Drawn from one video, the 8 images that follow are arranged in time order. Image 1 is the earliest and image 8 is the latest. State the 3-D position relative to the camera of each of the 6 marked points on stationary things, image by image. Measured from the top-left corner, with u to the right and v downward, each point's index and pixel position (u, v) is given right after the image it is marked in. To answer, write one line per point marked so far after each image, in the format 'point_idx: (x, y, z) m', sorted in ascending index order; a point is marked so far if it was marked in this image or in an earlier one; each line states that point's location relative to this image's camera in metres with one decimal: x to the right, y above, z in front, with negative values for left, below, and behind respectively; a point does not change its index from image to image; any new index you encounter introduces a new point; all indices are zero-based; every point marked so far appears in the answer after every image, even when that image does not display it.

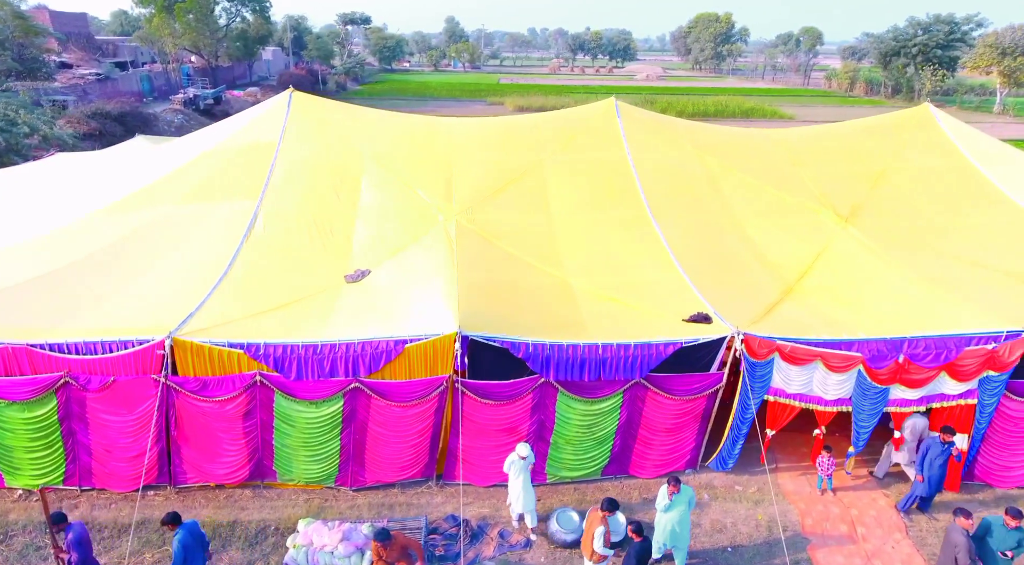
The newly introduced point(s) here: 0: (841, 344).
0: (+3.5, -0.7, +7.9) m
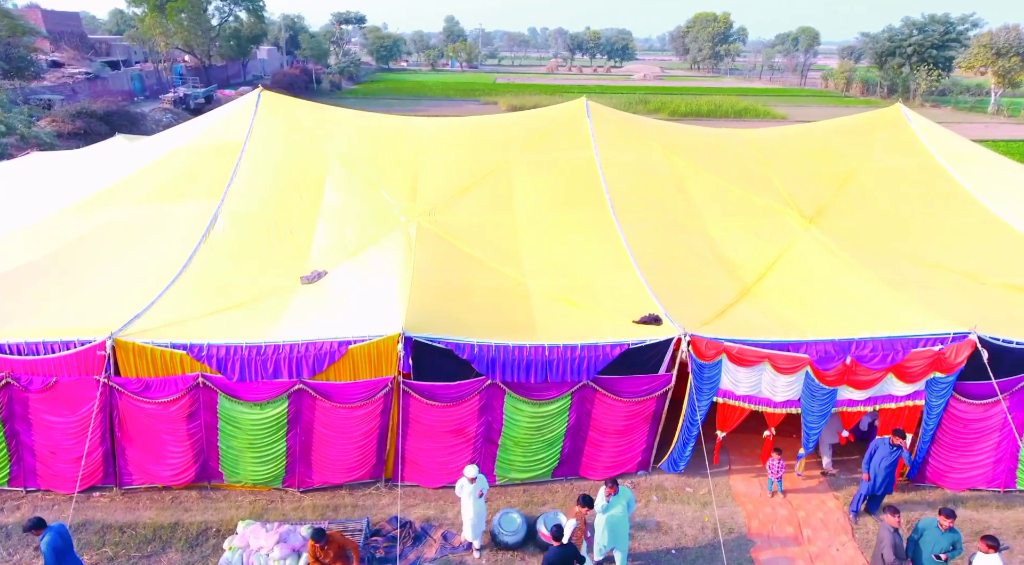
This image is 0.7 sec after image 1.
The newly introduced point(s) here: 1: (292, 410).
0: (+3.0, -0.7, +7.8) m
1: (-2.3, -1.3, +7.7) m
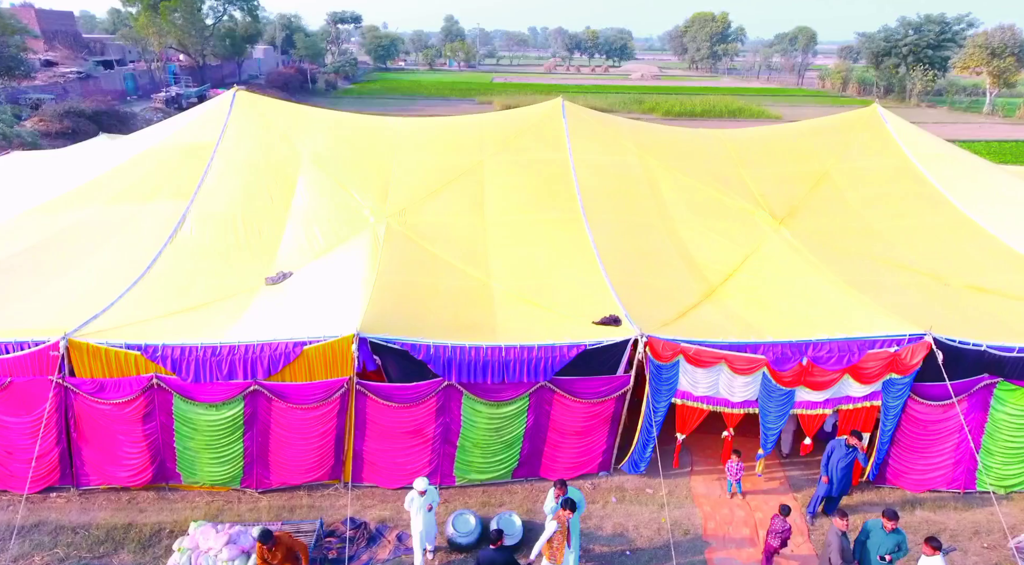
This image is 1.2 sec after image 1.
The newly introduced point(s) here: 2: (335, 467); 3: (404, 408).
0: (+2.5, -0.7, +7.8) m
1: (-2.8, -1.3, +7.7) m
2: (-1.9, -2.0, +8.1) m
3: (-1.2, -1.3, +7.9) m
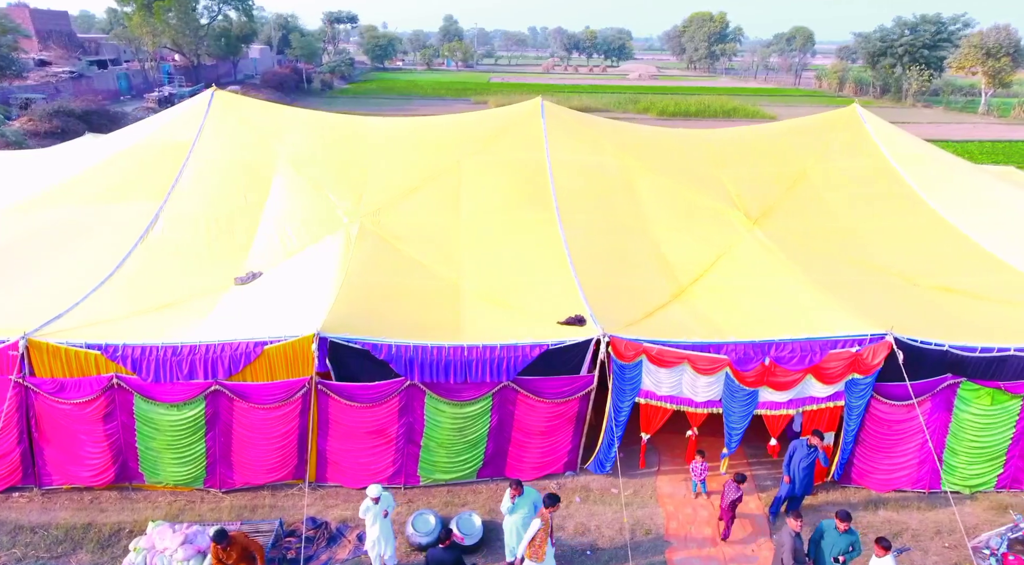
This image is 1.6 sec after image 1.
0: (+2.1, -0.7, +7.8) m
1: (-3.2, -1.3, +7.6) m
2: (-2.3, -2.0, +8.1) m
3: (-1.6, -1.3, +7.8) m
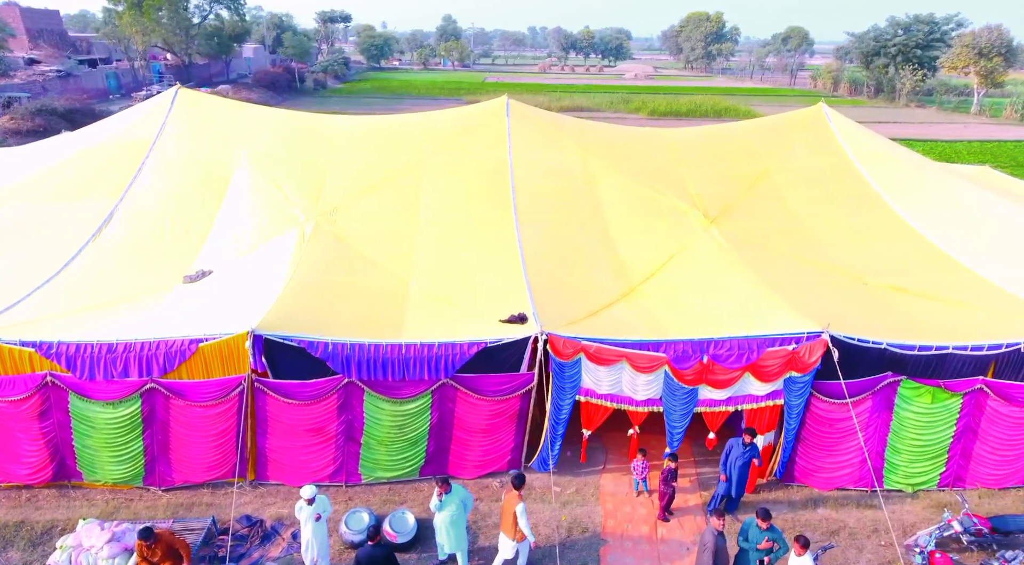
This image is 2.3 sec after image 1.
0: (+1.4, -0.7, +7.8) m
1: (-3.8, -1.3, +7.6) m
2: (-3.0, -2.0, +8.1) m
3: (-2.2, -1.3, +7.8) m
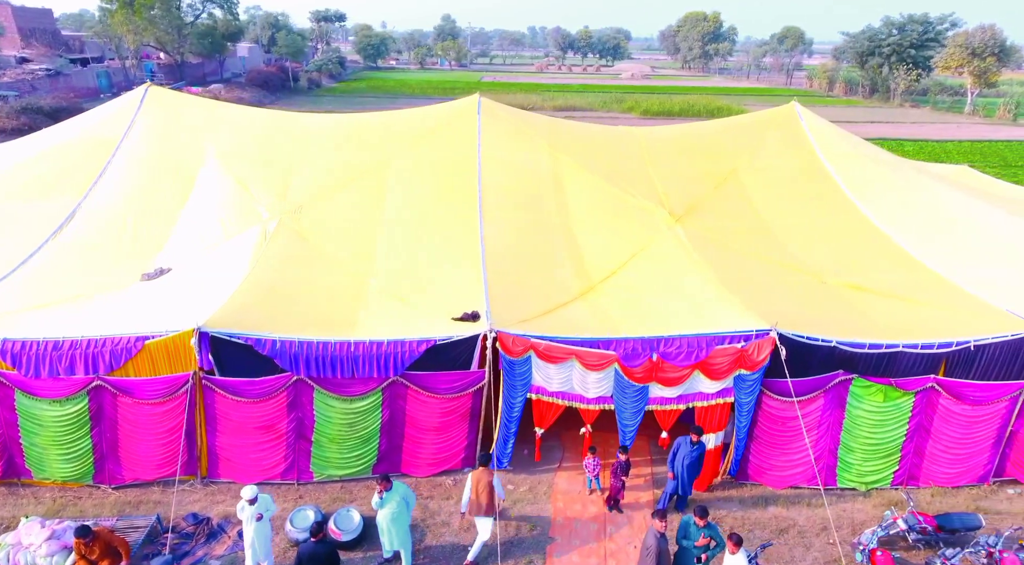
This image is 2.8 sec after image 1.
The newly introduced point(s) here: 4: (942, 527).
0: (+0.9, -0.6, +7.8) m
1: (-4.4, -1.3, +7.6) m
2: (-3.5, -2.0, +8.1) m
3: (-2.7, -1.3, +7.8) m
4: (+4.2, -2.4, +7.1) m
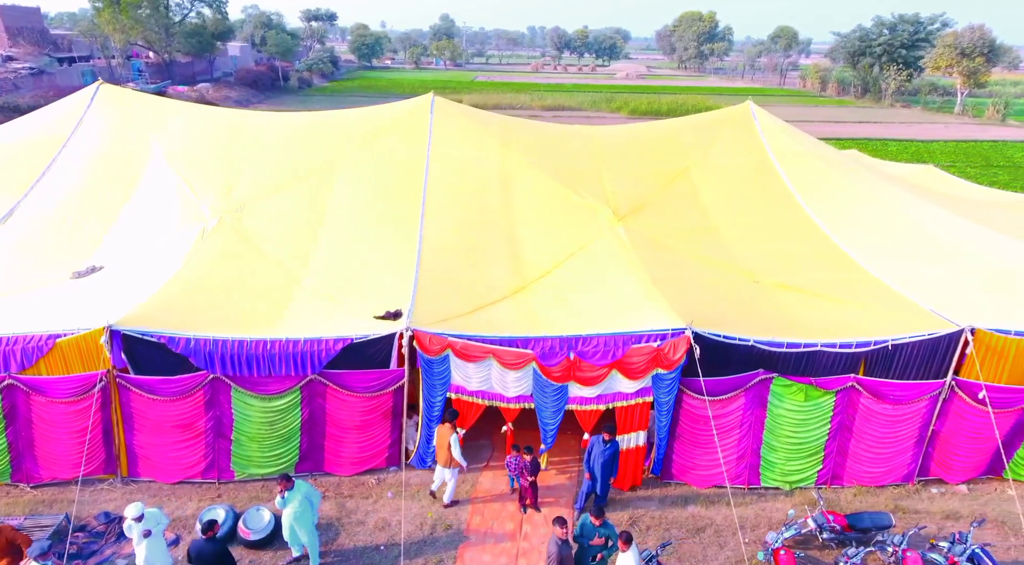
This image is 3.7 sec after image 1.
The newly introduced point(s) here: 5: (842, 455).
0: (0.0, -0.6, +7.8) m
1: (-5.2, -1.3, +7.6) m
2: (-4.4, -2.0, +8.0) m
3: (-3.6, -1.3, +7.8) m
4: (+3.3, -2.4, +7.1) m
5: (+3.7, -2.0, +8.3) m
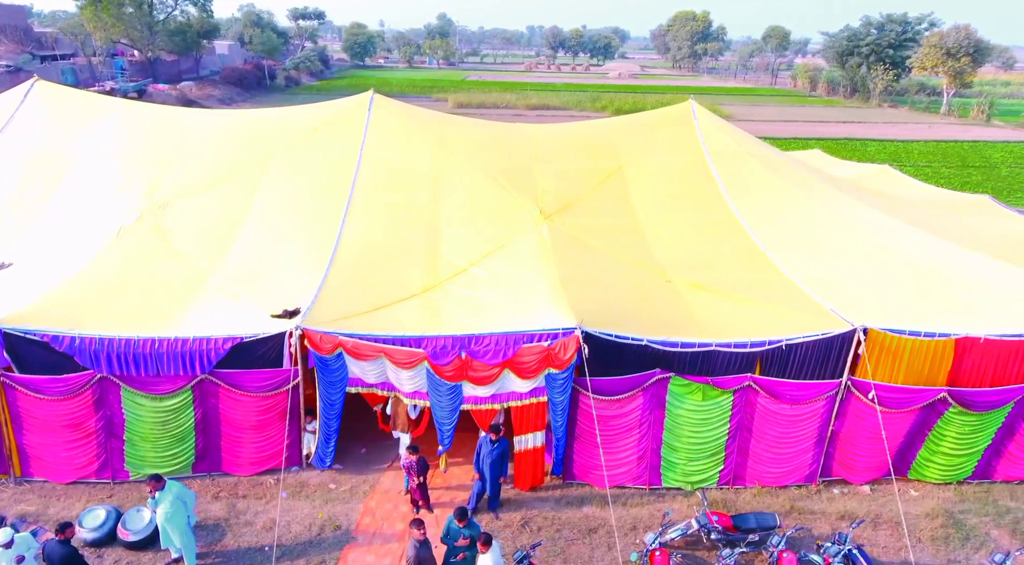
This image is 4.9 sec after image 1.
0: (-1.1, -0.6, +7.7) m
1: (-6.4, -1.2, +7.5) m
2: (-5.6, -1.9, +8.0) m
3: (-4.8, -1.3, +7.7) m
4: (+2.2, -2.4, +7.1) m
5: (+2.6, -1.9, +8.3) m
